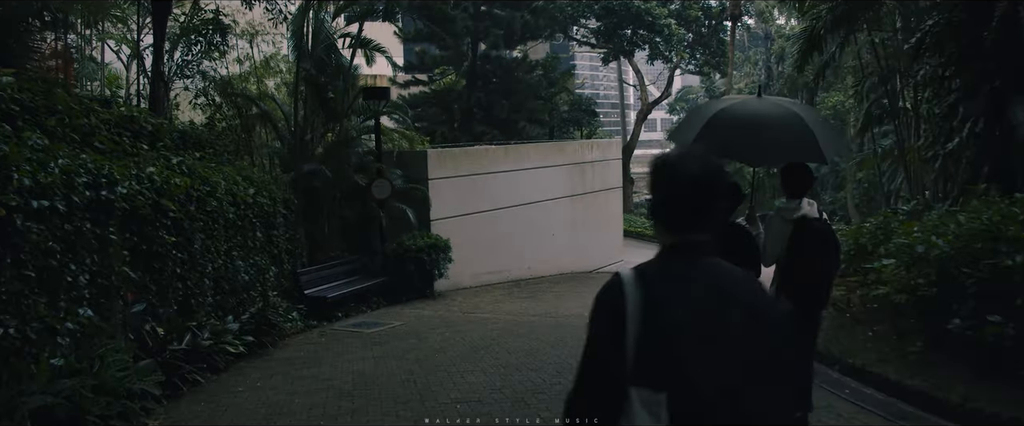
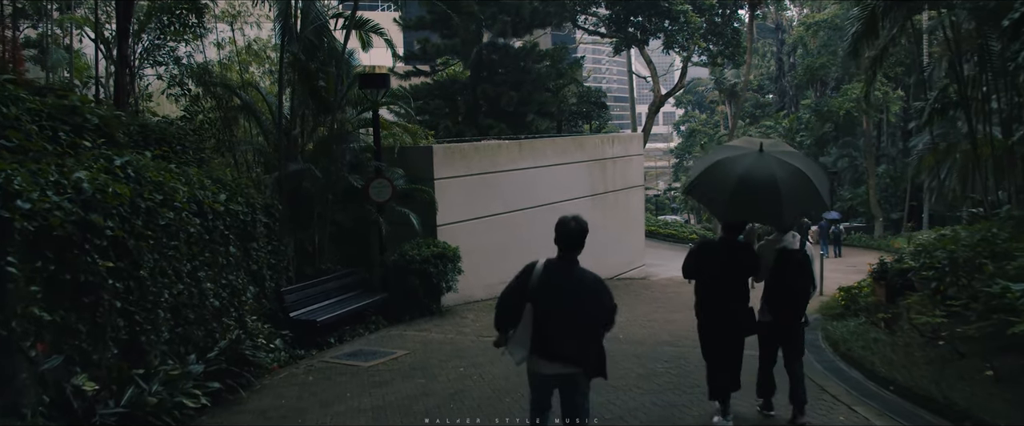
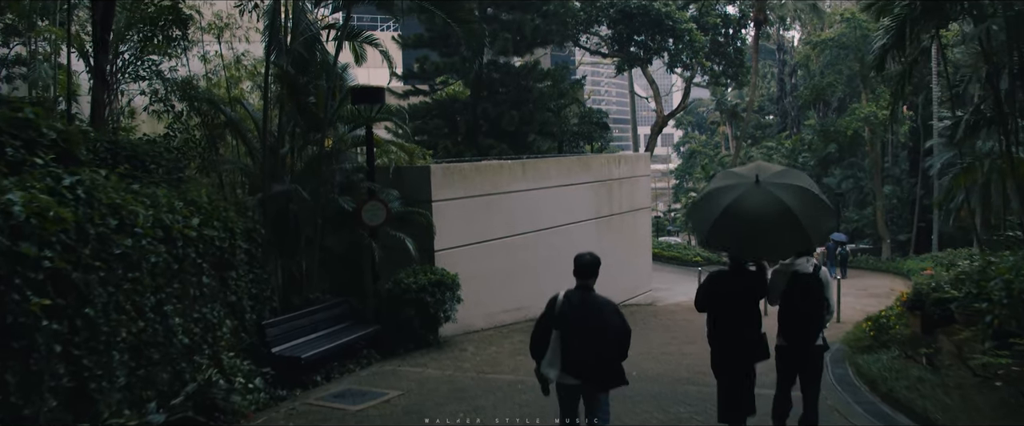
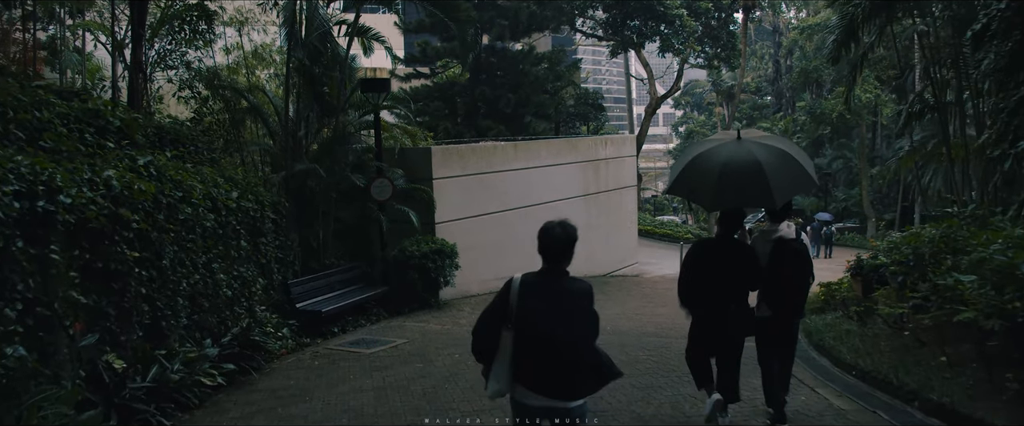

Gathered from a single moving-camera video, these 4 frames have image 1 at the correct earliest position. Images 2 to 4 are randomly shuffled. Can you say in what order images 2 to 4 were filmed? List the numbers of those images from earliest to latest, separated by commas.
4, 2, 3
